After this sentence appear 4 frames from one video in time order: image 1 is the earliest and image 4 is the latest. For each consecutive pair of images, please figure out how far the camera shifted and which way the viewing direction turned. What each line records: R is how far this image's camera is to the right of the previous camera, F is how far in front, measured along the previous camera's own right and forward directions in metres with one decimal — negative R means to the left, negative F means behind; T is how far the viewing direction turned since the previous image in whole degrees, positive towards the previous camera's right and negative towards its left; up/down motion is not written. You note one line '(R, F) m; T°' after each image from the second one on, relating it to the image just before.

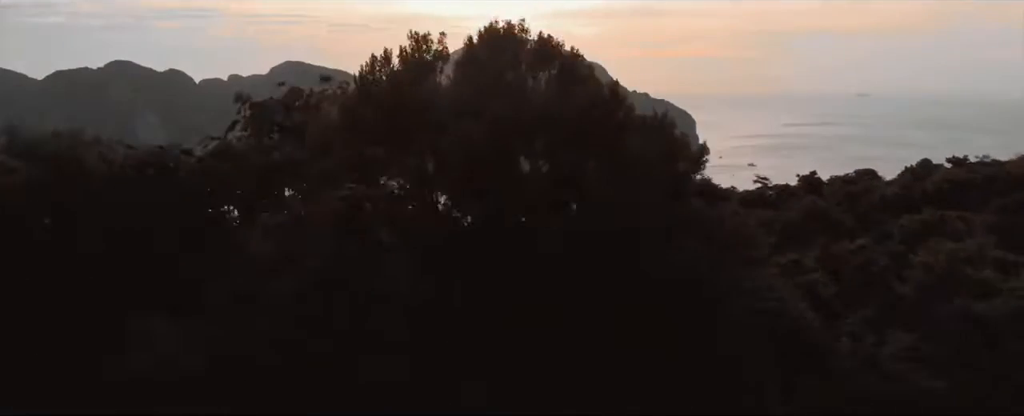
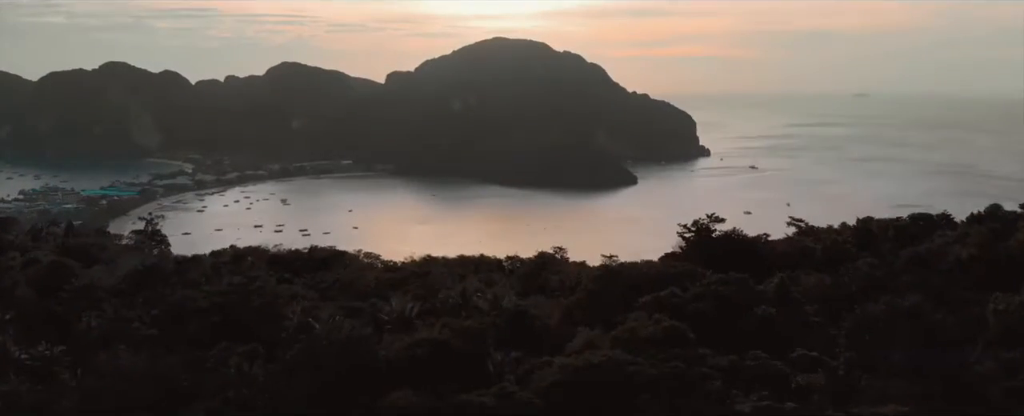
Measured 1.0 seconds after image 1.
(+0.3, +5.8) m; 0°
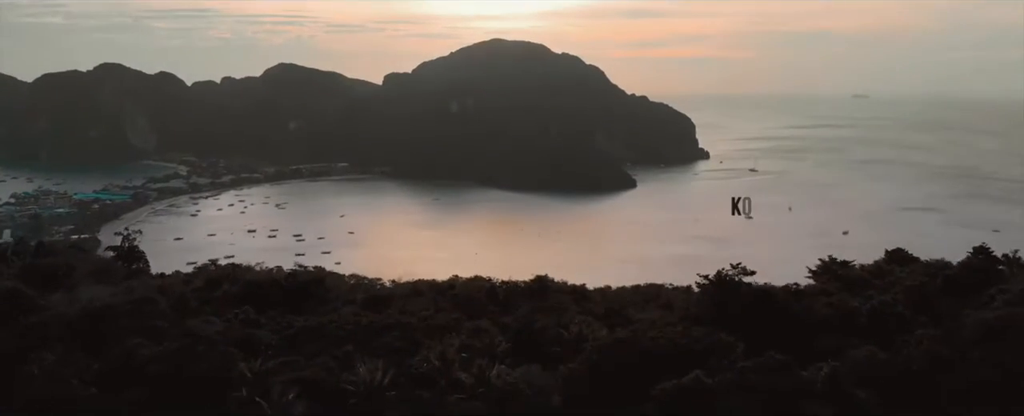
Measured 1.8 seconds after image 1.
(+0.3, +4.4) m; 0°
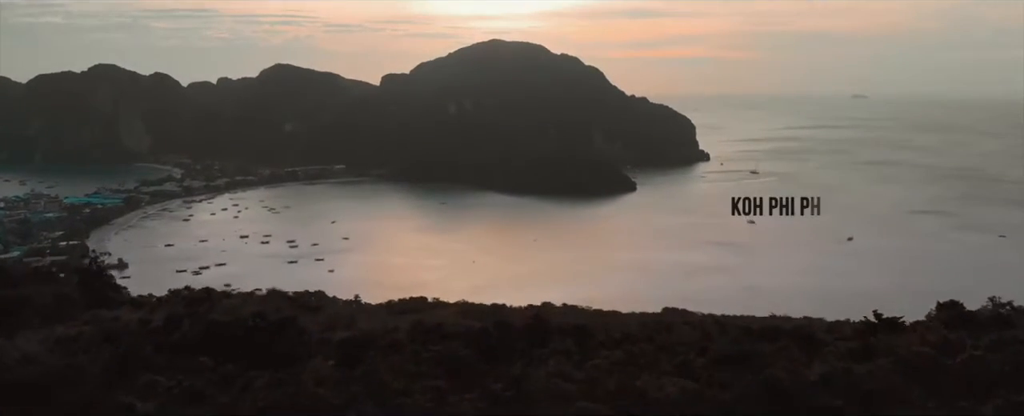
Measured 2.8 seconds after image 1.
(+0.3, +6.1) m; 0°
